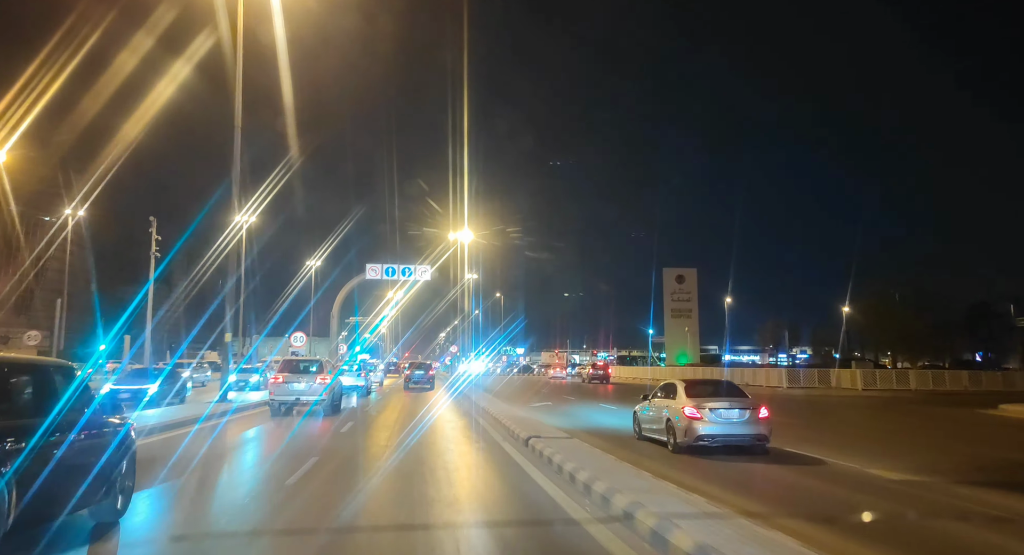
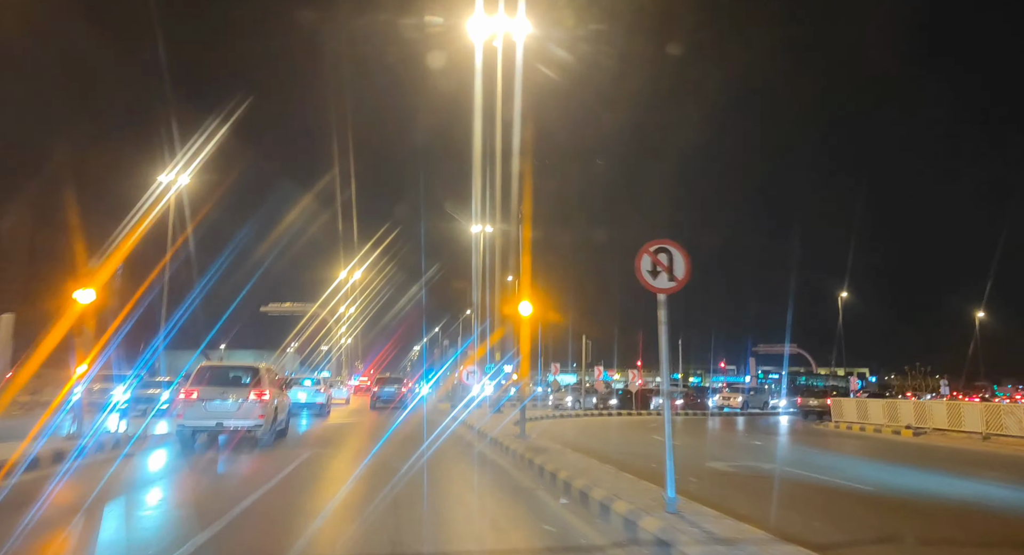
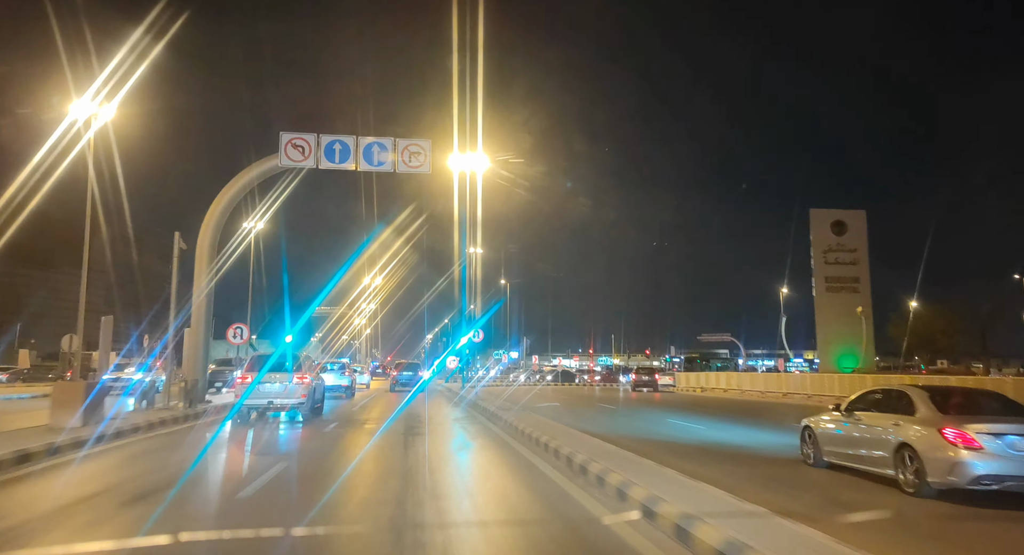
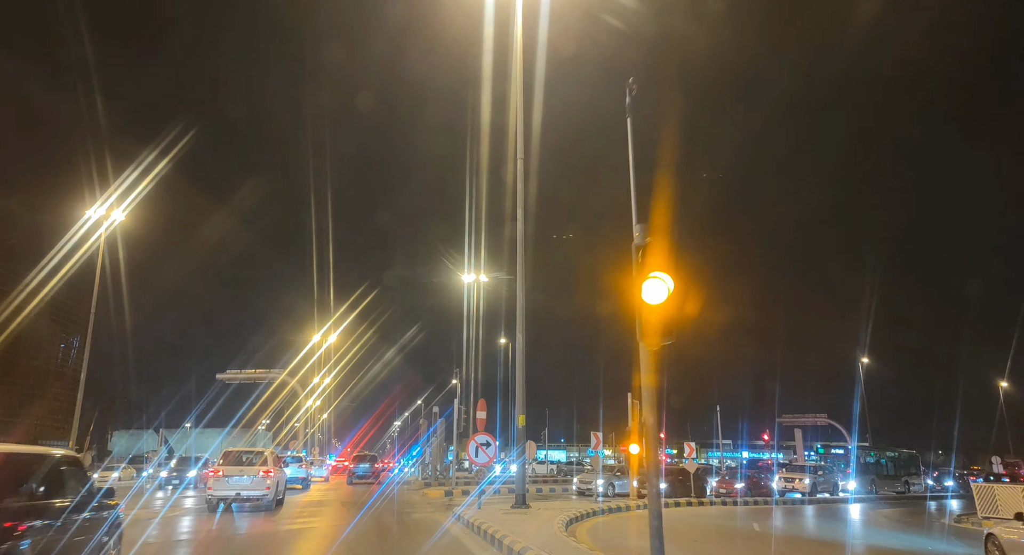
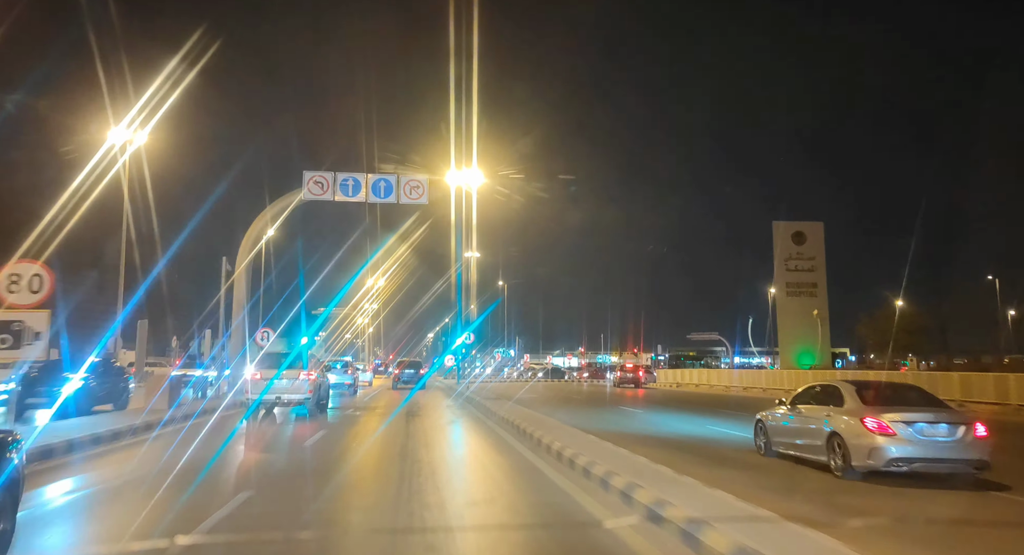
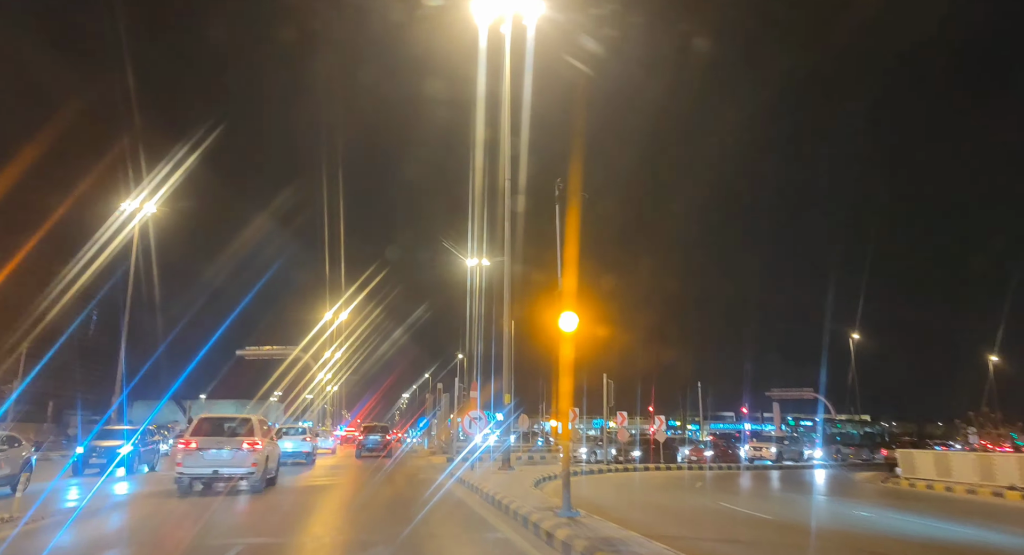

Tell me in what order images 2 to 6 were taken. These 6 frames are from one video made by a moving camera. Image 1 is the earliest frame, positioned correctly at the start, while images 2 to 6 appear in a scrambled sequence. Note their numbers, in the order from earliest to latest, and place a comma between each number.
5, 3, 2, 6, 4
